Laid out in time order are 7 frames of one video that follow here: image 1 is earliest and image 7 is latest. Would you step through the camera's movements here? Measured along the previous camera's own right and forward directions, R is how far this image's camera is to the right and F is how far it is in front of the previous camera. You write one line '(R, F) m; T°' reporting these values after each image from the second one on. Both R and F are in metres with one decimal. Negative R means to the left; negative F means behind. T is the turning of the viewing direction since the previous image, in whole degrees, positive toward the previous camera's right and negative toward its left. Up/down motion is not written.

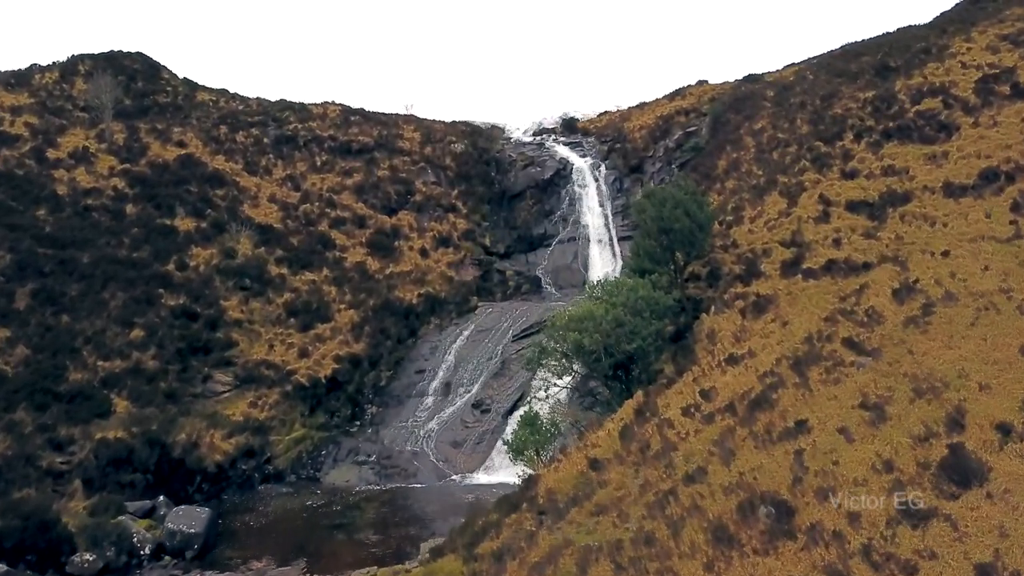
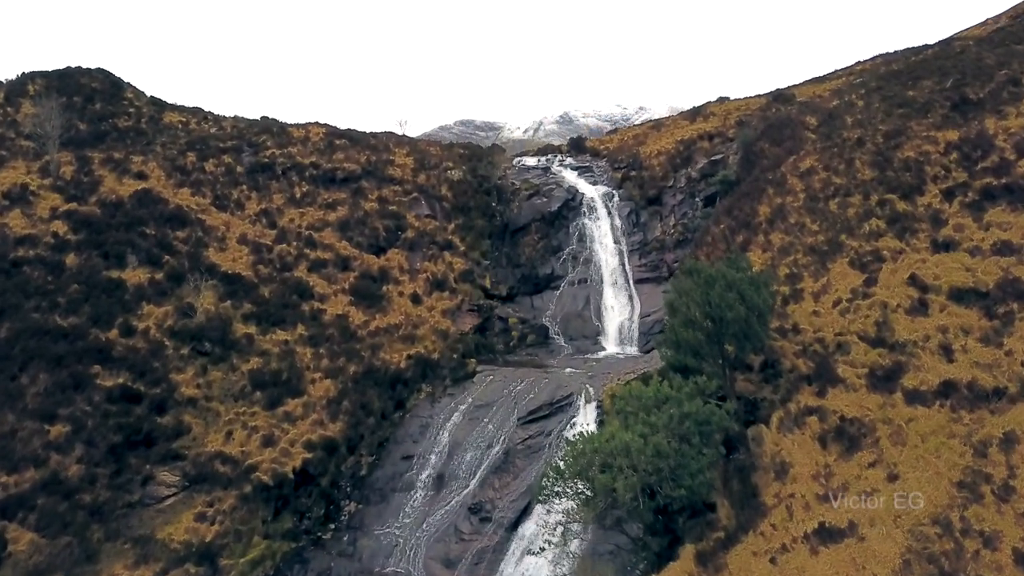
(-0.2, +9.0) m; 0°
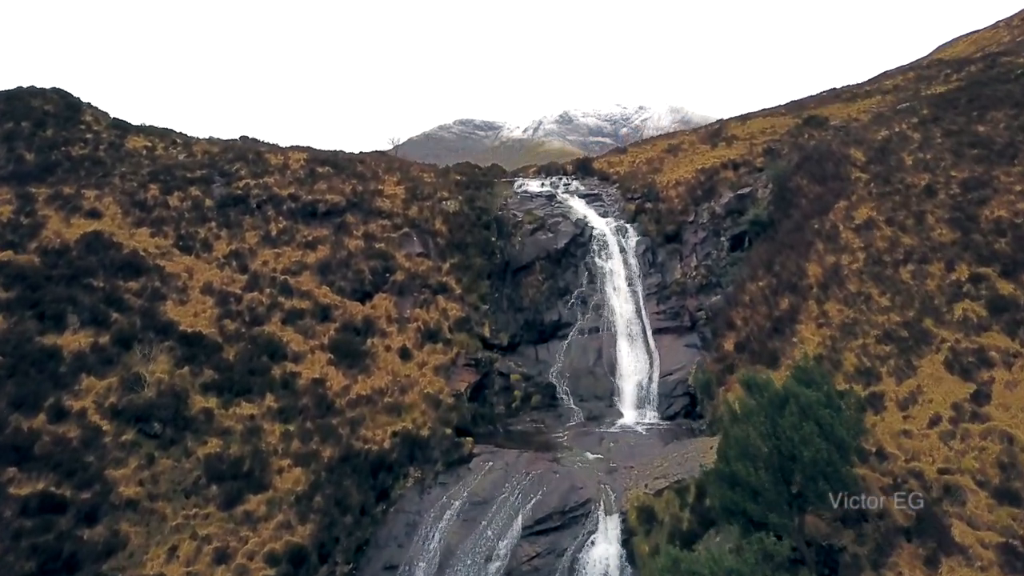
(-0.1, +8.0) m; 0°
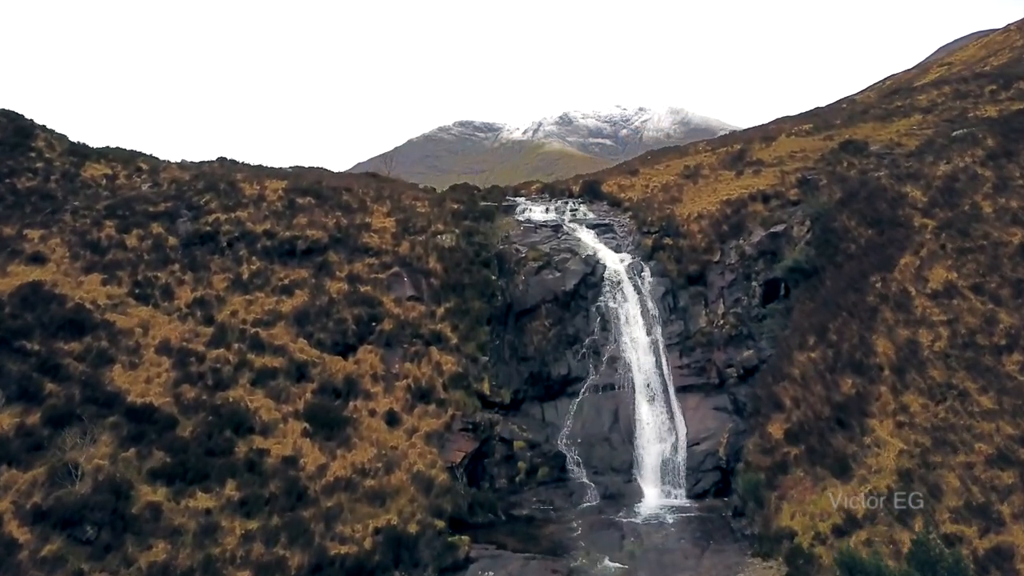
(-0.1, +7.6) m; 0°
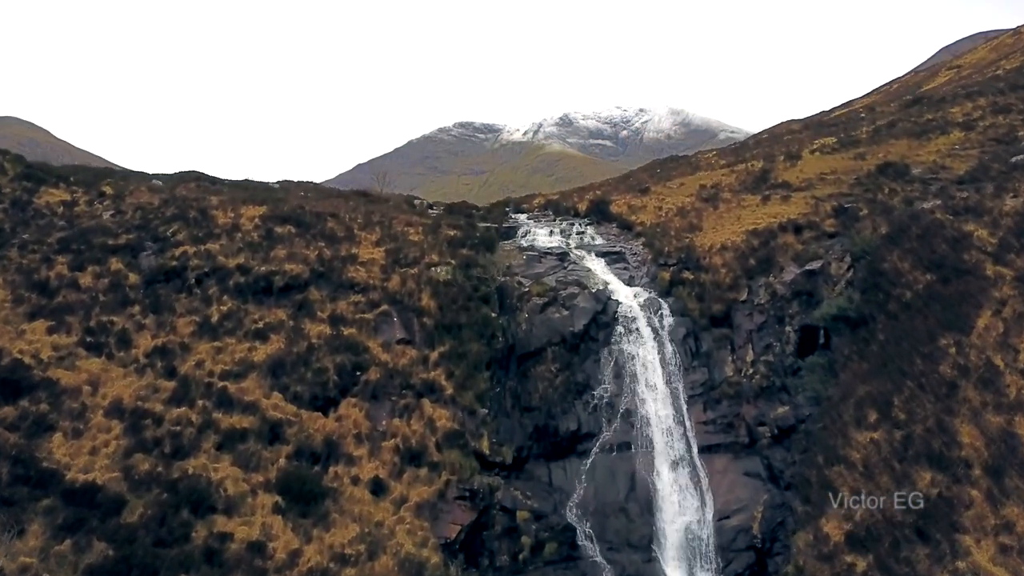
(-0.1, +6.4) m; 0°
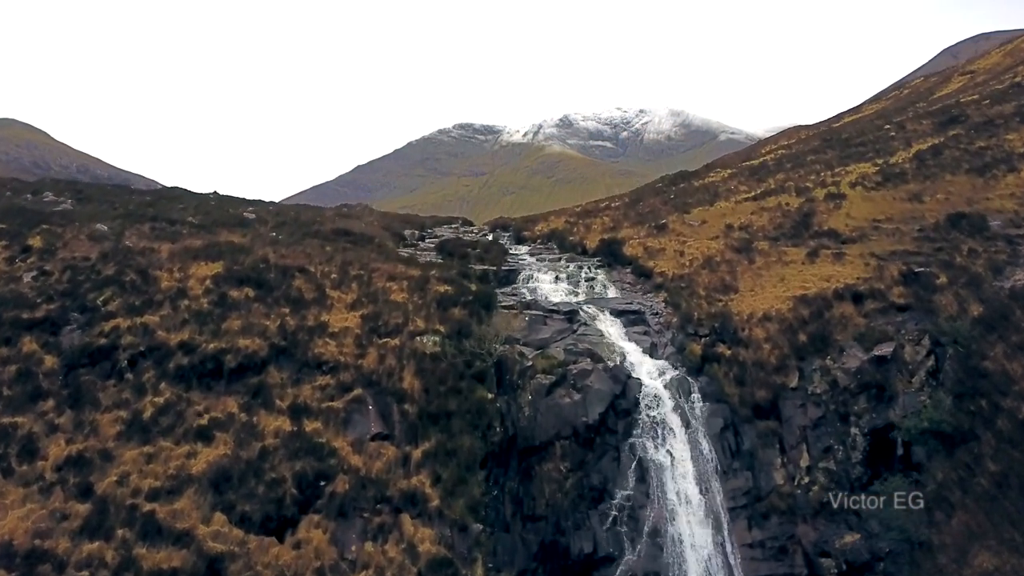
(0.0, +9.5) m; 0°
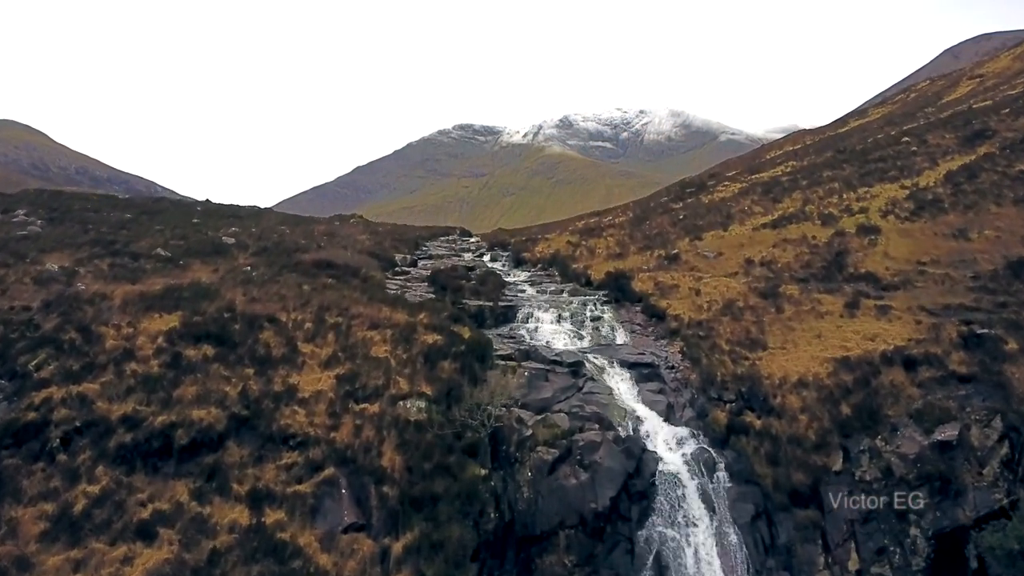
(+0.1, +6.3) m; 0°
